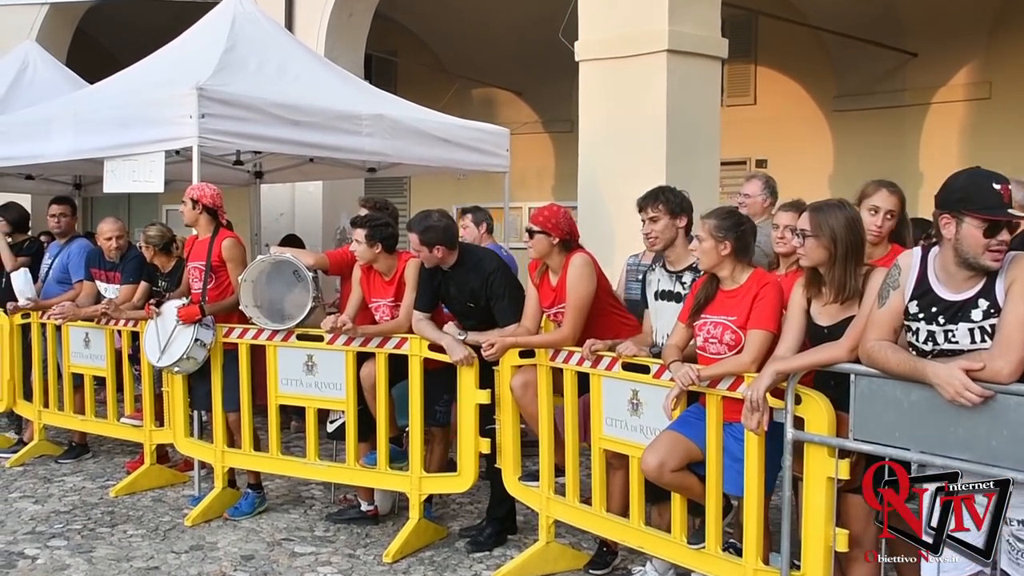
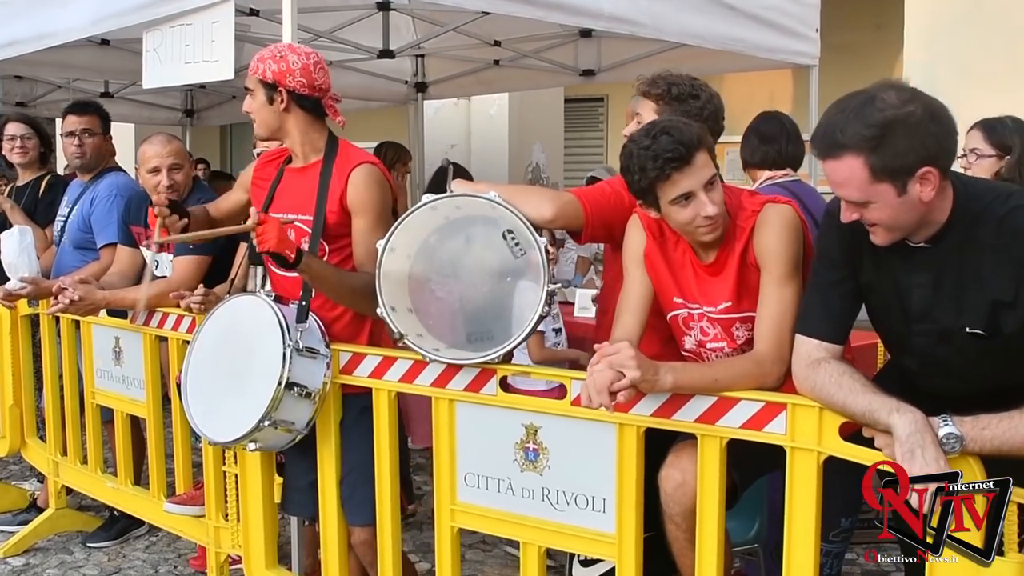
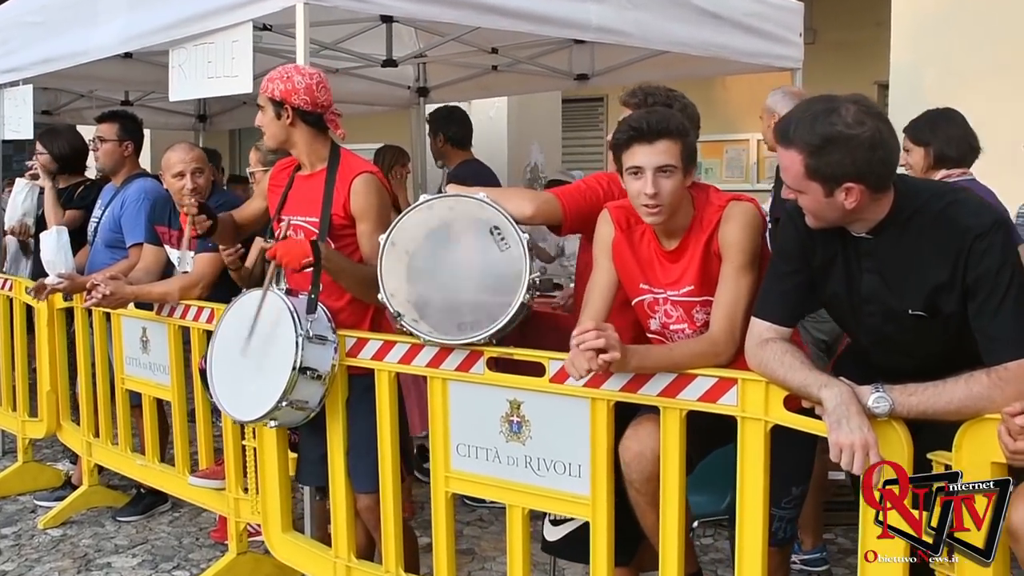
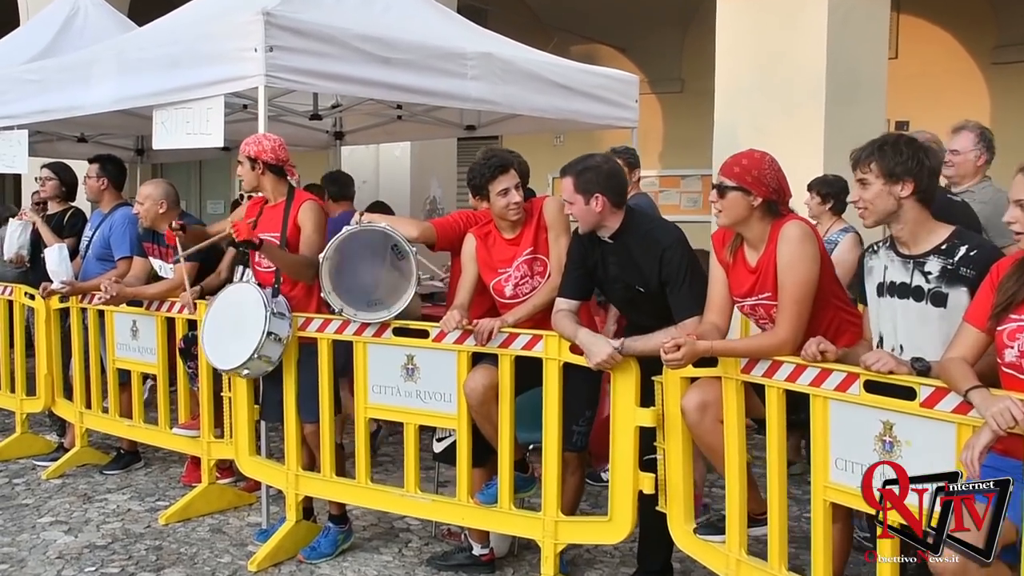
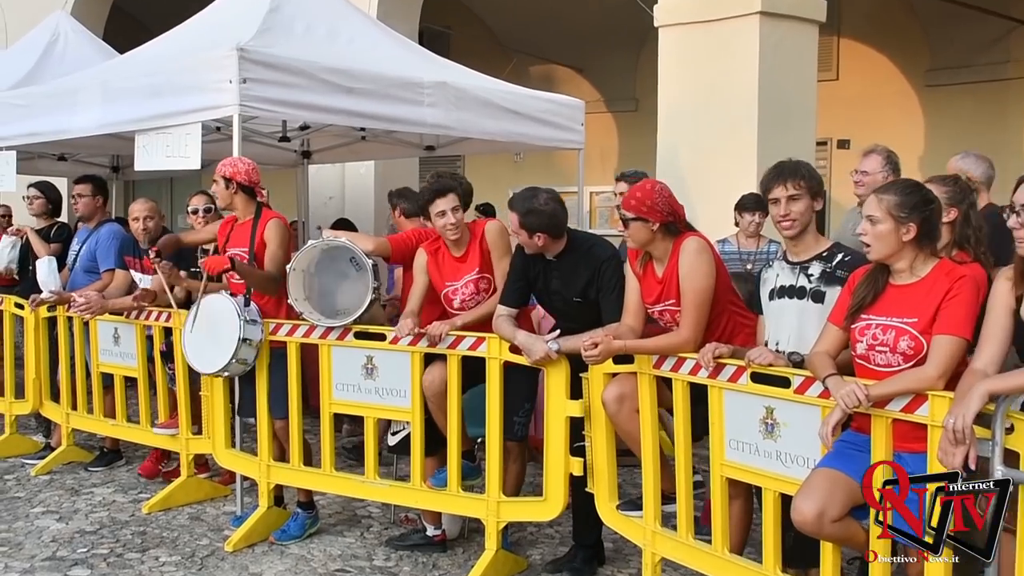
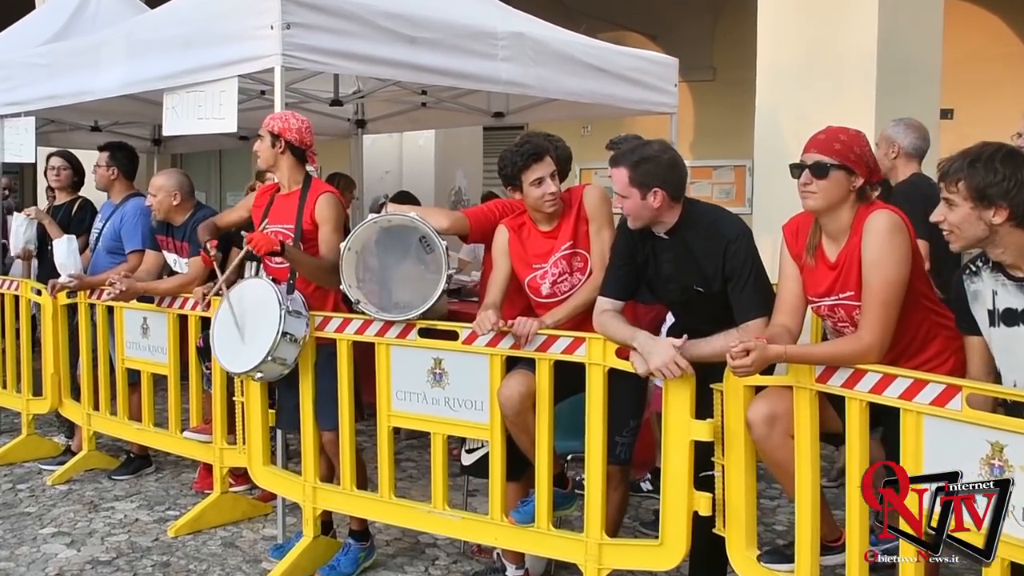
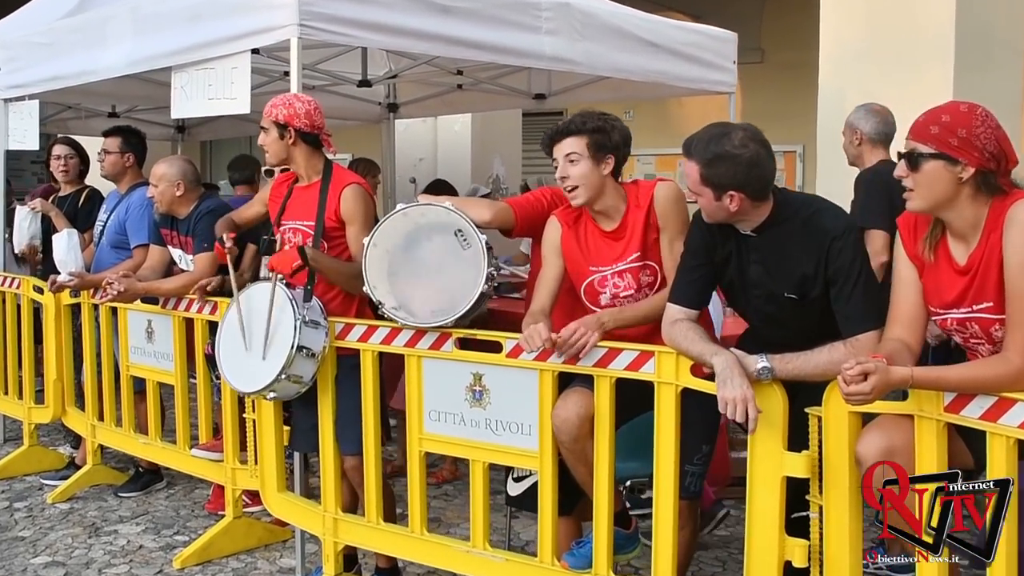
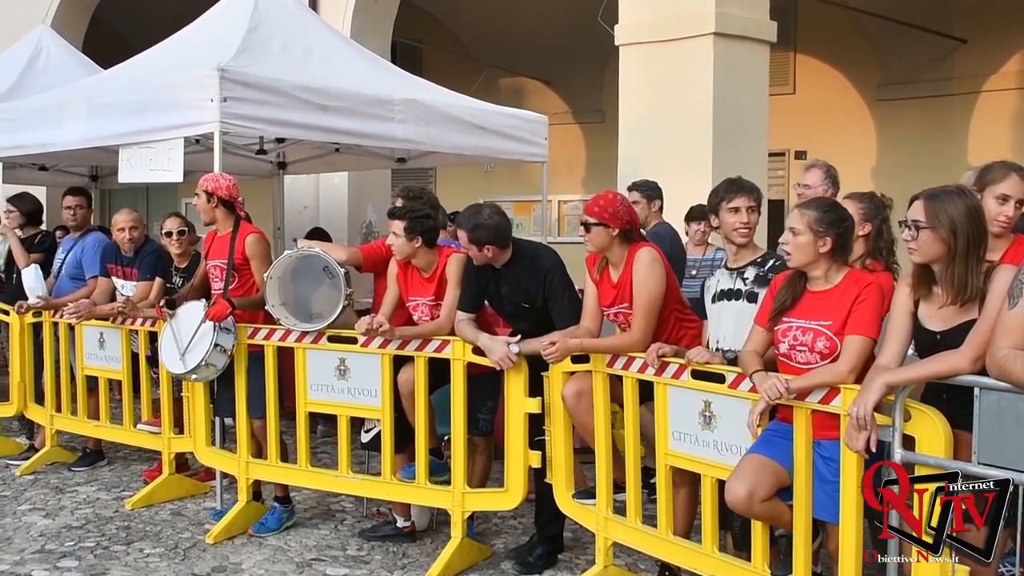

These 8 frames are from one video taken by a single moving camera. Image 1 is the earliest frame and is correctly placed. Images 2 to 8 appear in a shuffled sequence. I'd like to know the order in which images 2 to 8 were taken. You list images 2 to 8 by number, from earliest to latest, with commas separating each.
8, 5, 4, 6, 7, 3, 2
